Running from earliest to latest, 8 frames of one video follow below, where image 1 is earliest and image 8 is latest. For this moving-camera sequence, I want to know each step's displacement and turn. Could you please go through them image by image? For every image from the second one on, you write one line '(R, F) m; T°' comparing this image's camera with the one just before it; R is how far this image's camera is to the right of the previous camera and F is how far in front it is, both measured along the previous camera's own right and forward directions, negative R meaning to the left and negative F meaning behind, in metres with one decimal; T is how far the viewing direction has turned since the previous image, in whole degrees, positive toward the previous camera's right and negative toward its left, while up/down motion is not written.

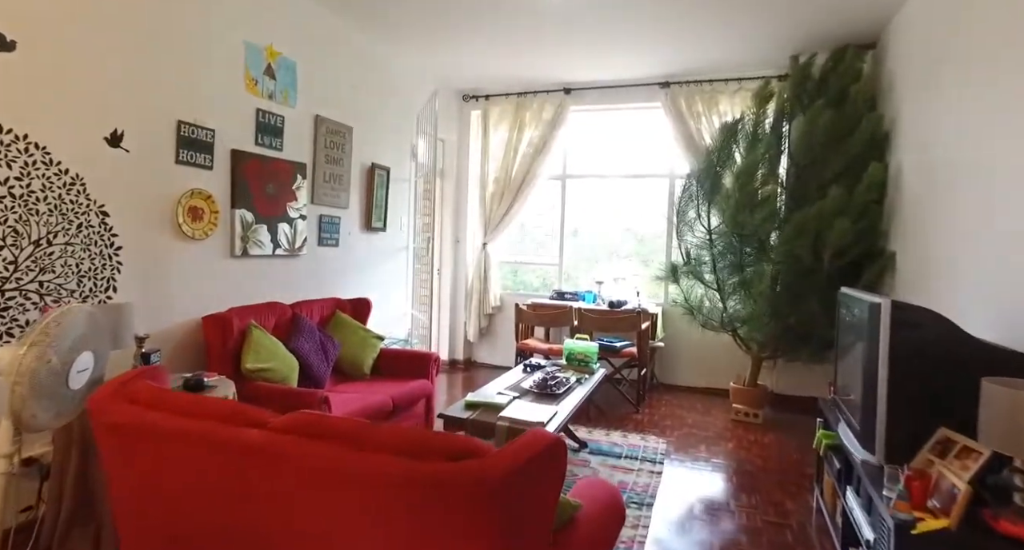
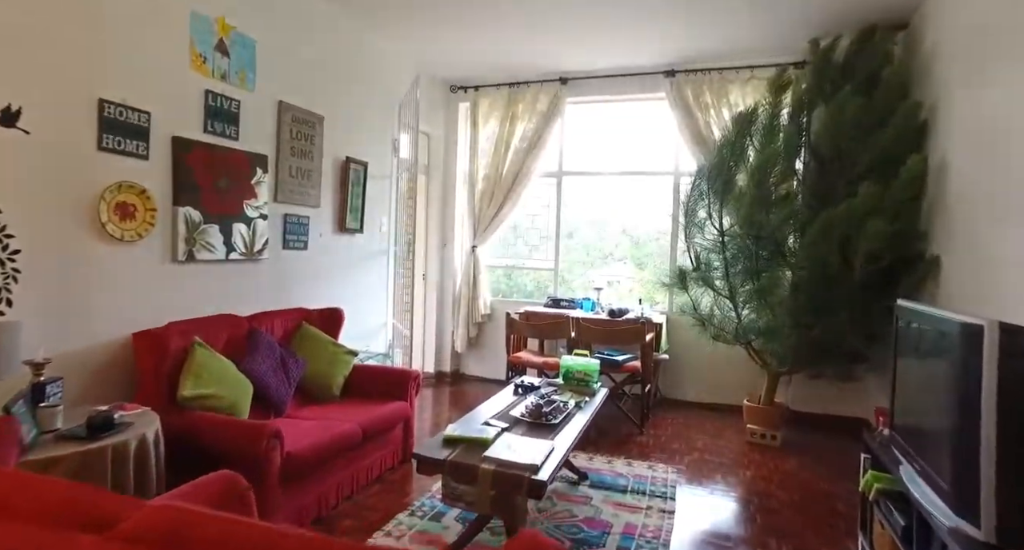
(0.0, +0.4) m; +1°
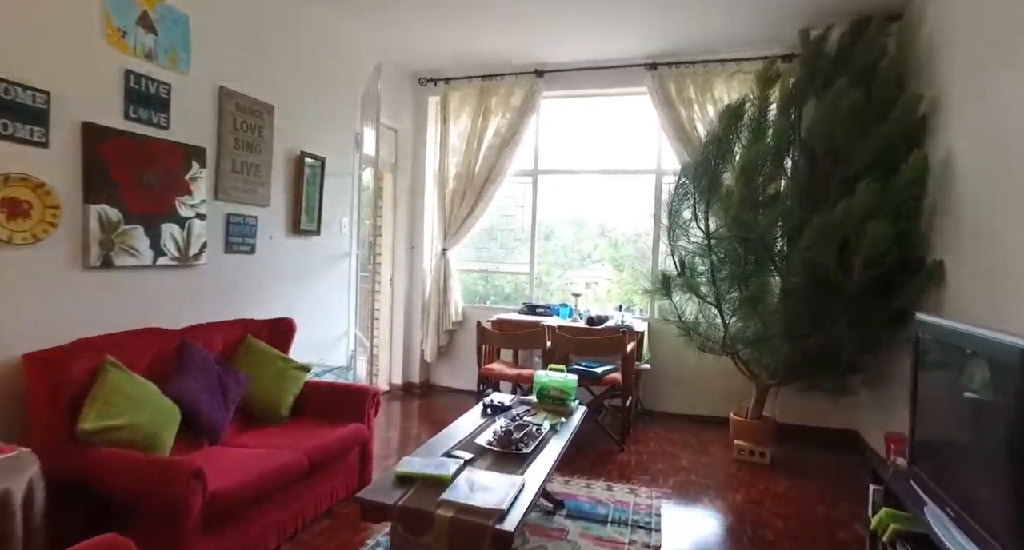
(0.0, +0.3) m; +2°
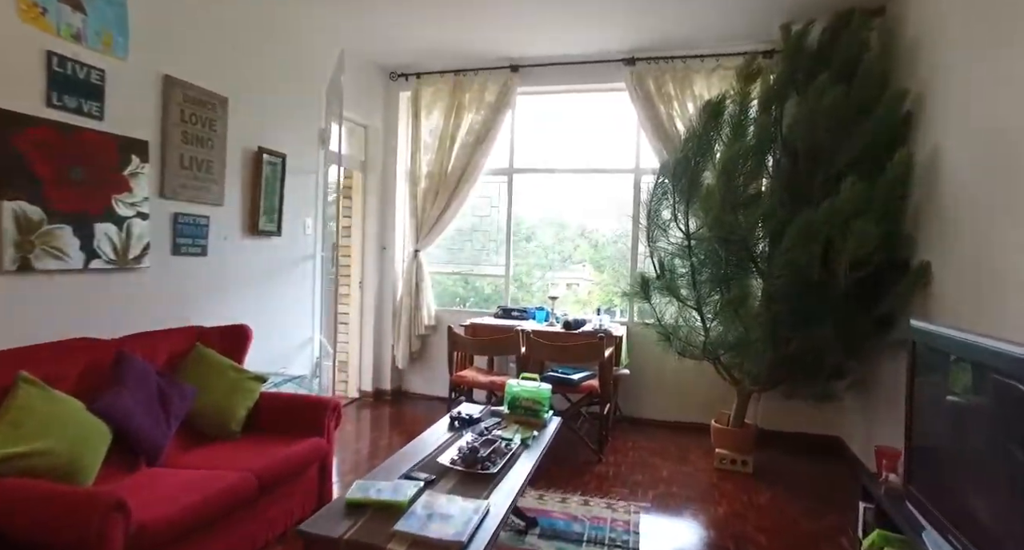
(+0.1, +0.2) m; +2°
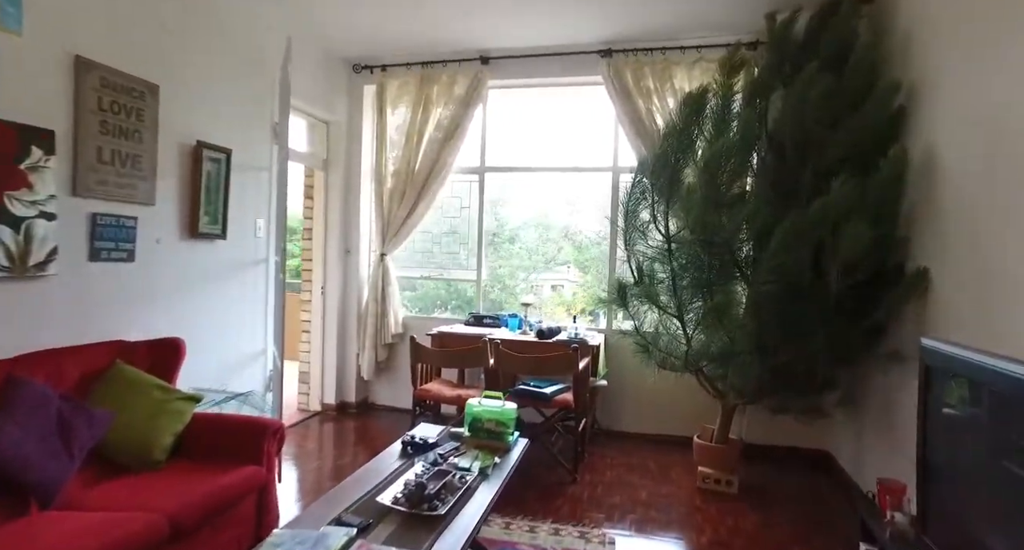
(+0.1, +0.3) m; +1°
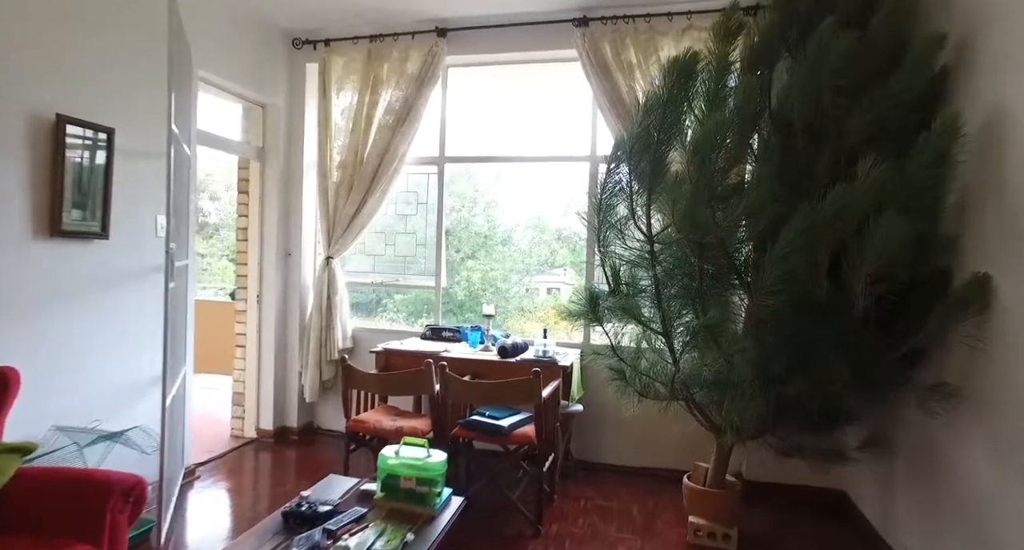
(+0.2, +0.6) m; 0°
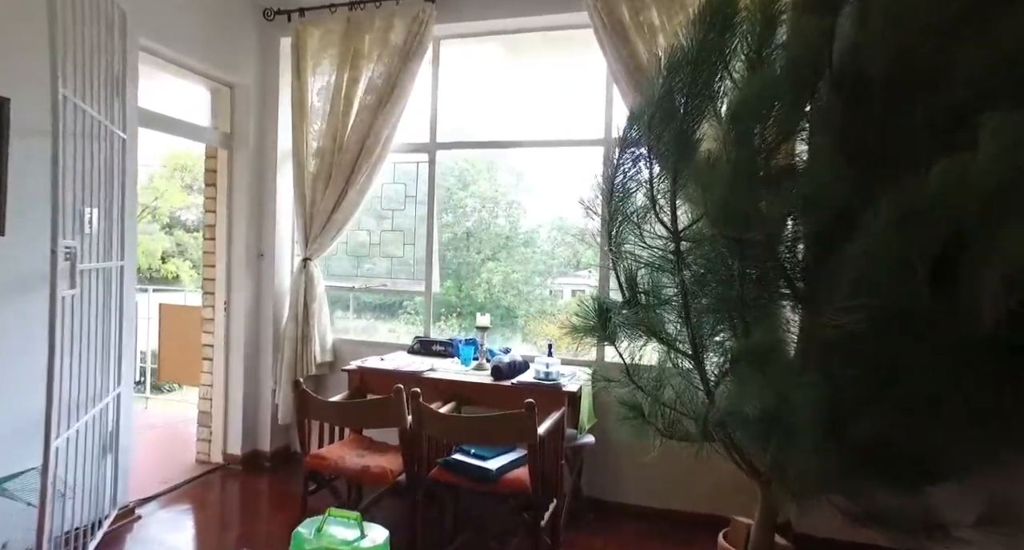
(+0.1, +0.6) m; -2°
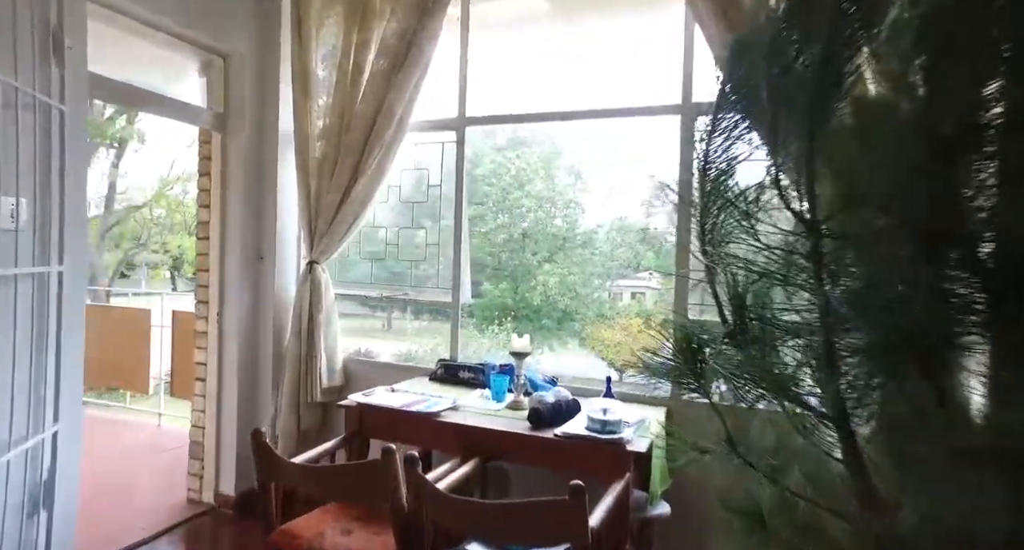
(0.0, +0.7) m; -6°
